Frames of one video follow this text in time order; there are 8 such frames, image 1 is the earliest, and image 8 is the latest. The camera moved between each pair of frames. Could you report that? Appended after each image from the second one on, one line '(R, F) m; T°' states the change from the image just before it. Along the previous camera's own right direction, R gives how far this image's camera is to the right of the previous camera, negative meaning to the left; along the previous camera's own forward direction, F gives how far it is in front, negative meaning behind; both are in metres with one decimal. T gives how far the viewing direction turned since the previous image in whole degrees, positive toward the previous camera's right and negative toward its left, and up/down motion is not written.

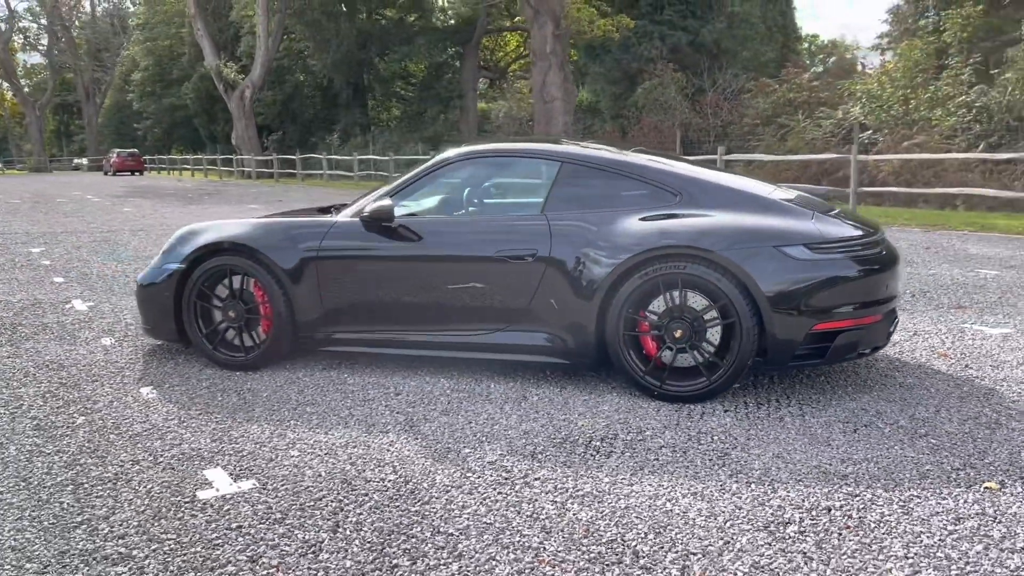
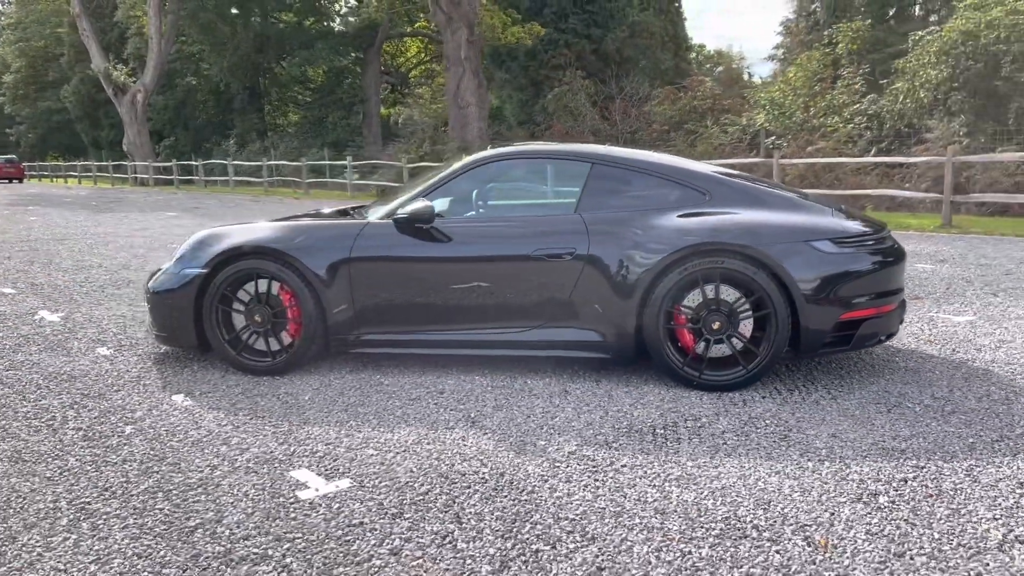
(-0.6, -0.1) m; +7°
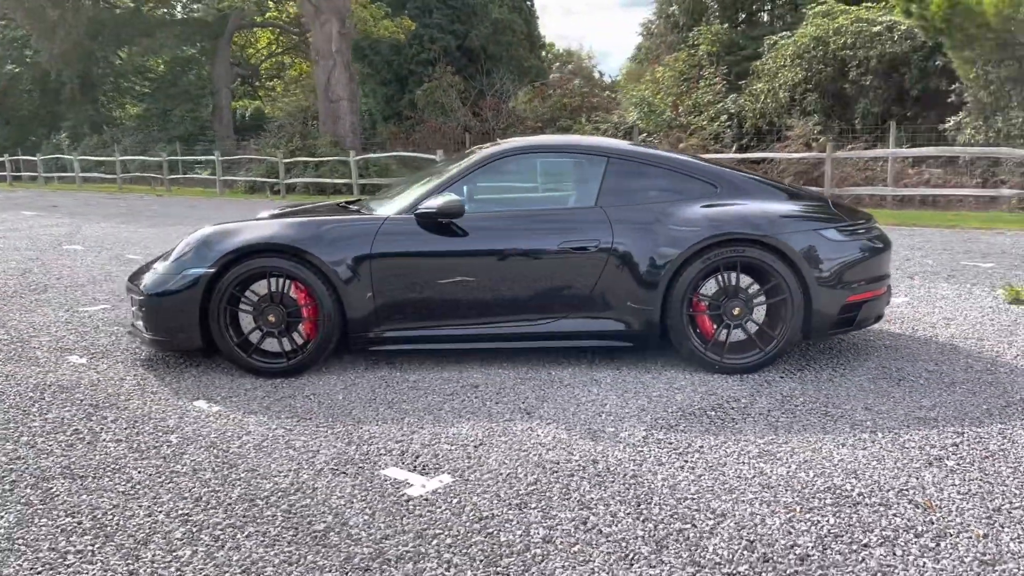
(-0.8, 0.0) m; +10°
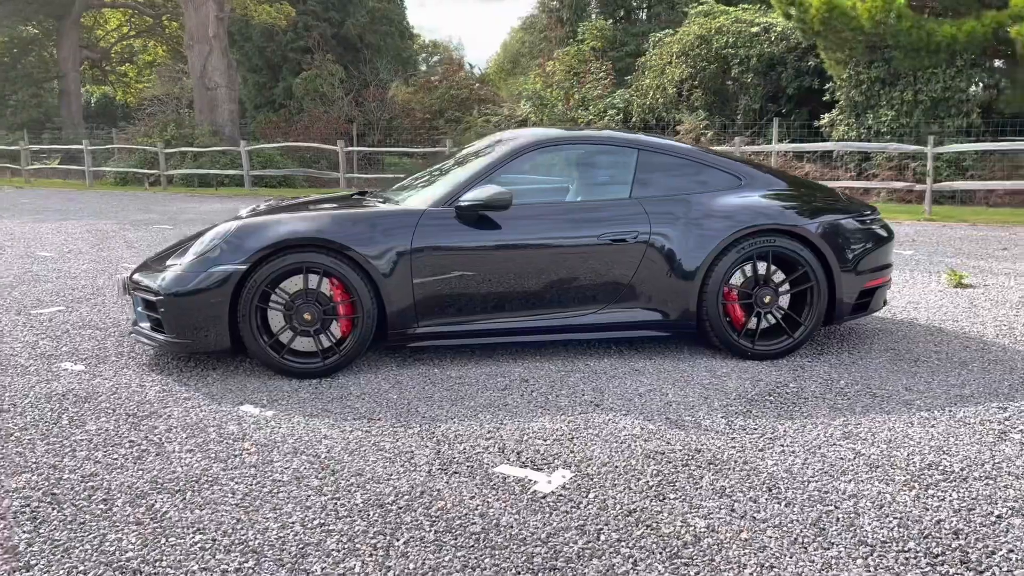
(-0.8, +0.1) m; +9°
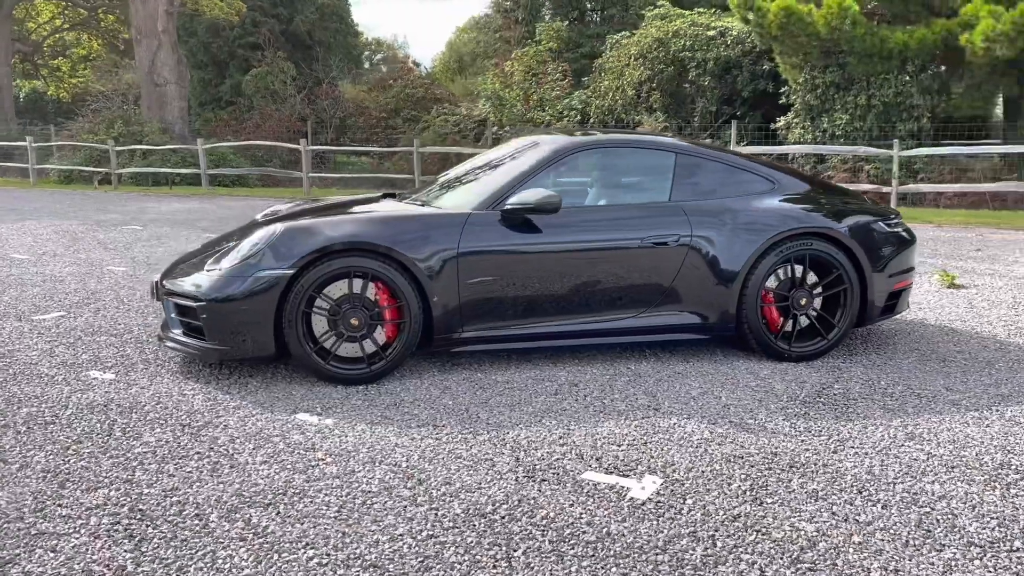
(-0.5, 0.0) m; +4°
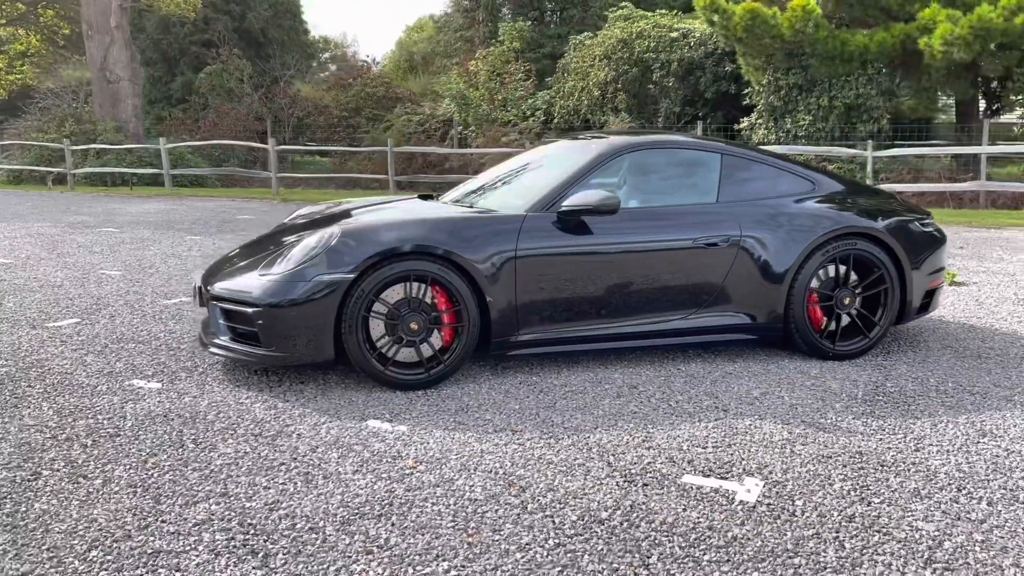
(-0.5, 0.0) m; +3°
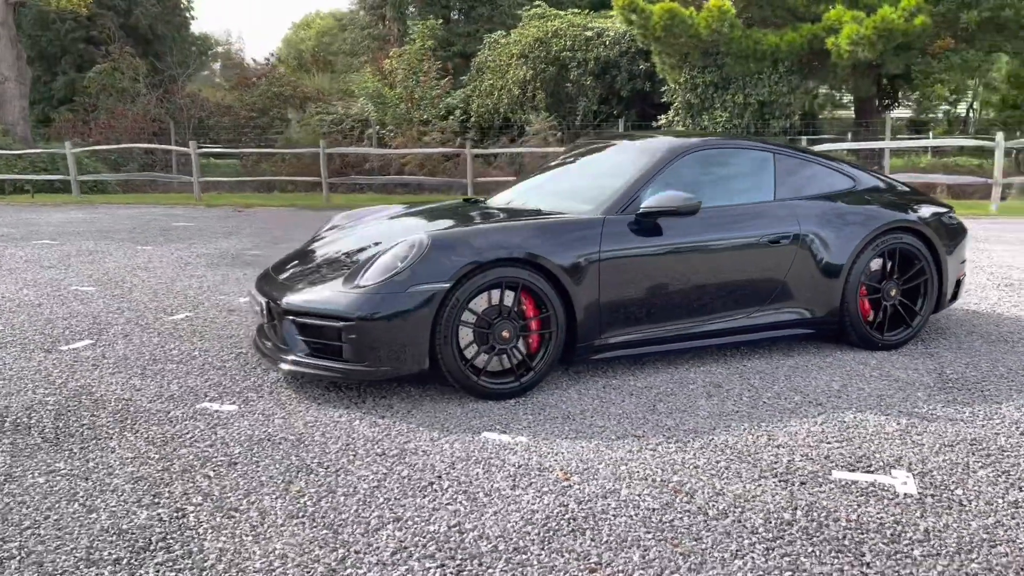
(-0.8, +0.1) m; +7°
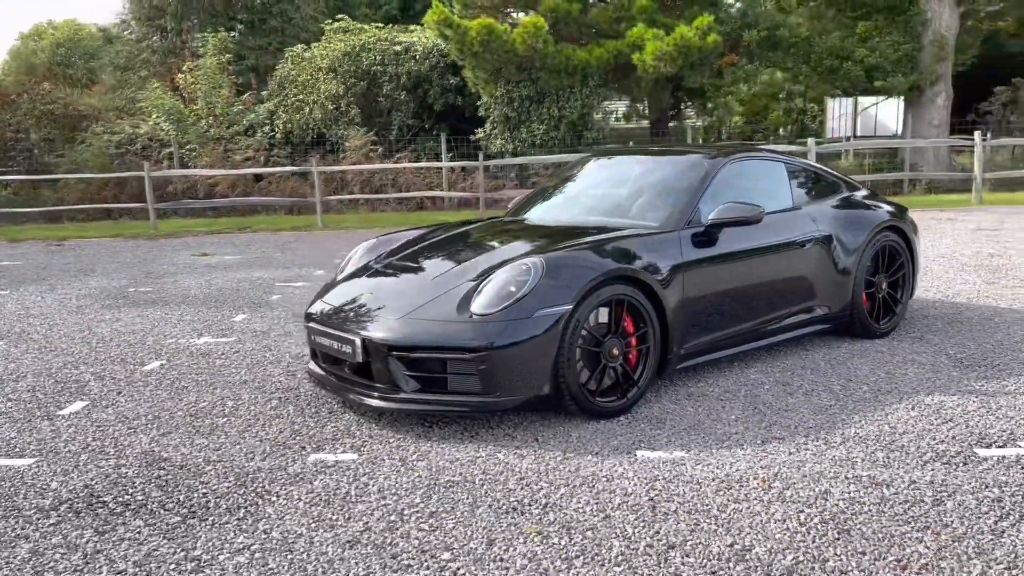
(-1.3, +0.2) m; +15°
